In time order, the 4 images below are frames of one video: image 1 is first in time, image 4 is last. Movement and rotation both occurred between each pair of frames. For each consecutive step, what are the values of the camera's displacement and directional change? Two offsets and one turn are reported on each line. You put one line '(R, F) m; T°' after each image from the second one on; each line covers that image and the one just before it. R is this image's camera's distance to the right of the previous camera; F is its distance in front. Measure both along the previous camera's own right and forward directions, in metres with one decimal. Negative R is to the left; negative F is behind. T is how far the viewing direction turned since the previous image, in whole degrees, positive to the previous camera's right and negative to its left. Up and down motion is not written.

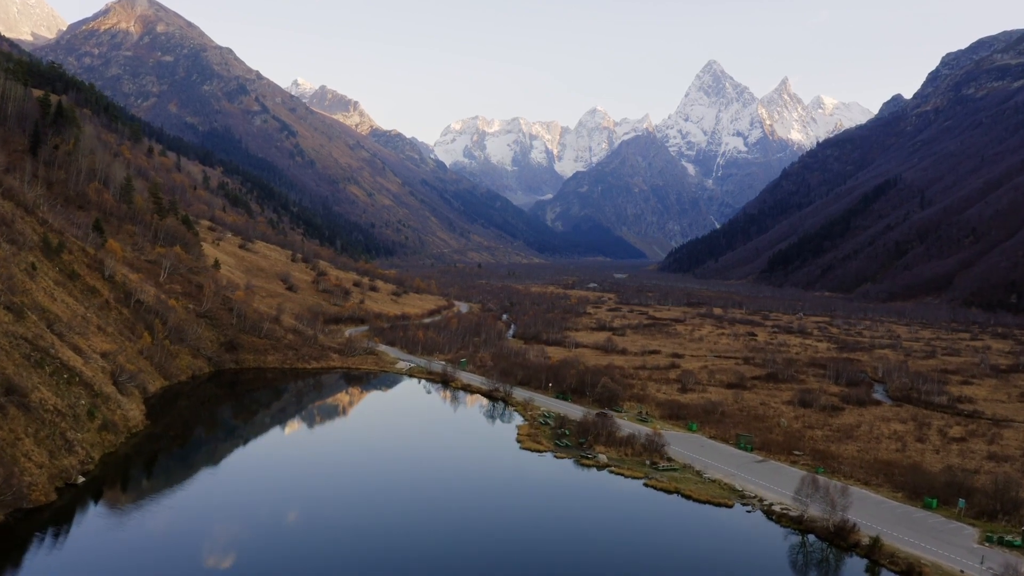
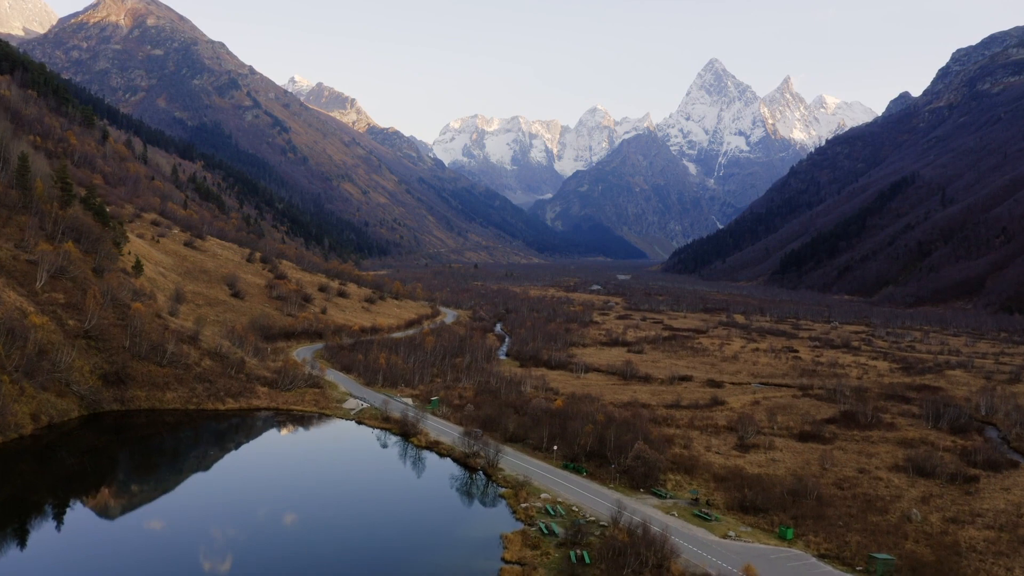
(+0.8, +21.0) m; 0°
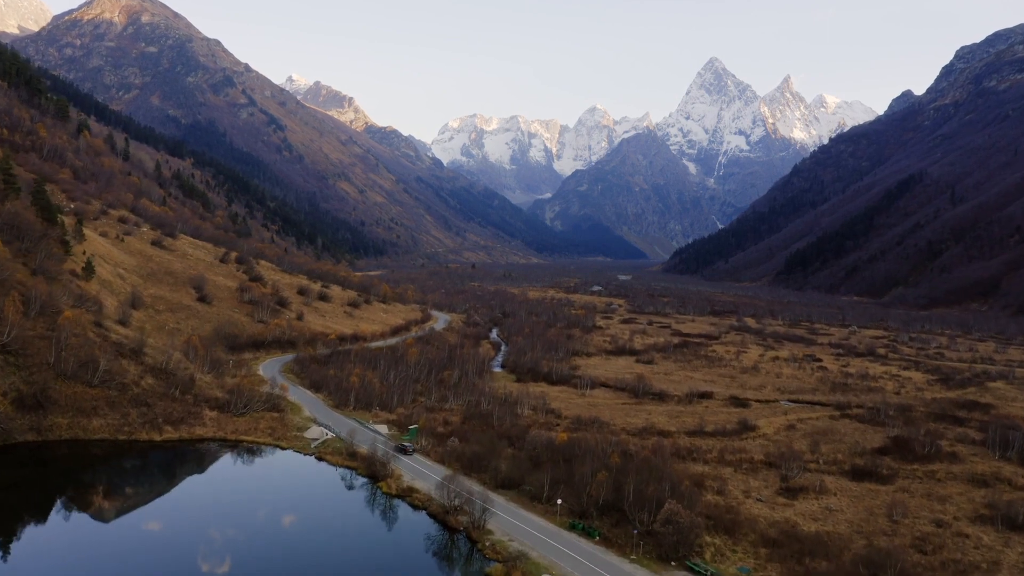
(+0.4, +9.4) m; 0°
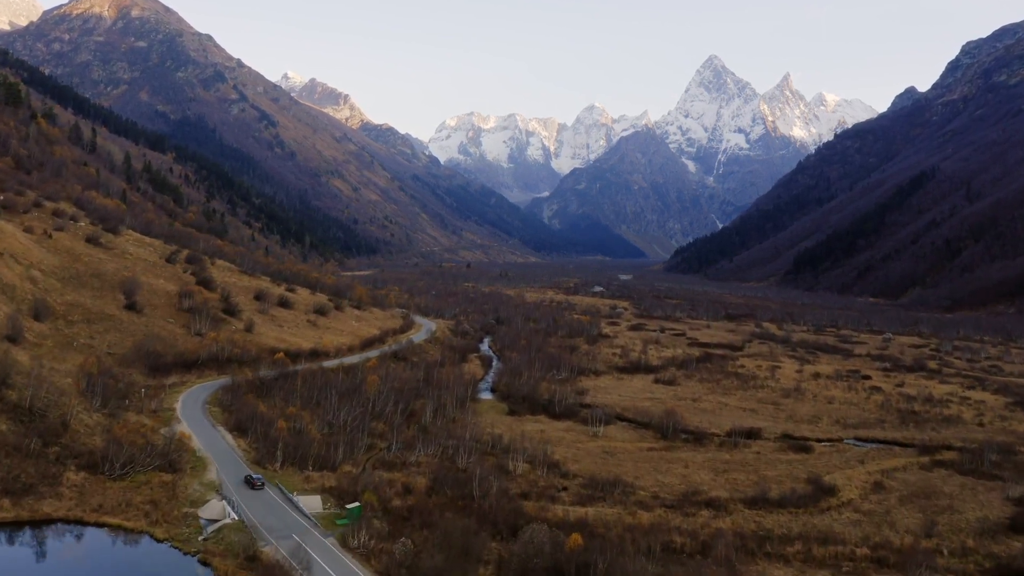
(+0.6, +14.9) m; 0°
